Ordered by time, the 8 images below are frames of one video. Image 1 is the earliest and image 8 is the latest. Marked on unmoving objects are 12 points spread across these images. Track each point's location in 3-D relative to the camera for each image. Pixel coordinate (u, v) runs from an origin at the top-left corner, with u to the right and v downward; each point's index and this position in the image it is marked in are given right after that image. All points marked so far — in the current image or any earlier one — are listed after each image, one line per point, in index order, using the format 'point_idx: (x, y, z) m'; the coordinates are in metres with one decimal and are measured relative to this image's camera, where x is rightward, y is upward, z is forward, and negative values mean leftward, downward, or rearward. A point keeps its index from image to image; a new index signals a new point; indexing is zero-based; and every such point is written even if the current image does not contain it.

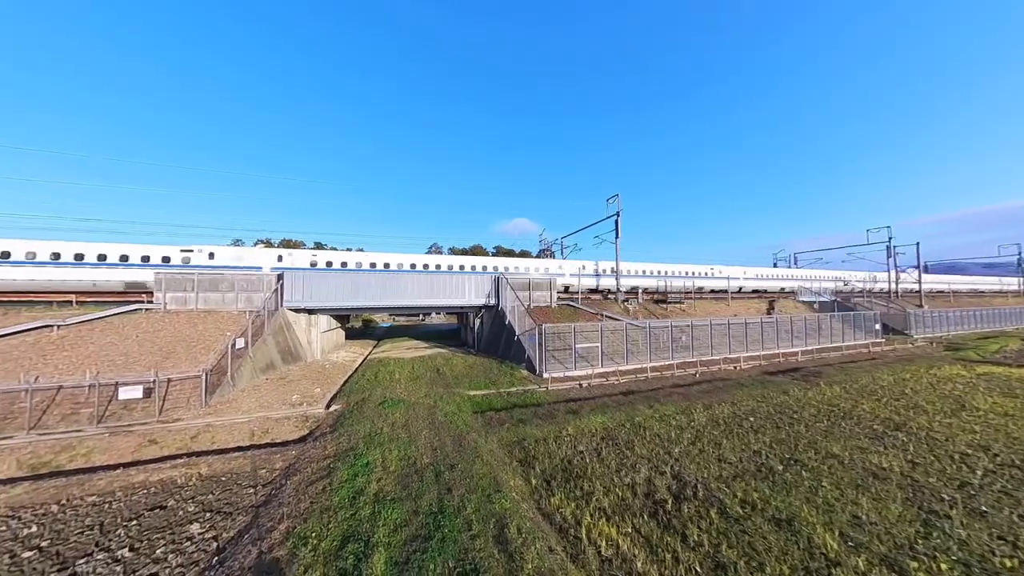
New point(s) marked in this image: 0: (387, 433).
0: (-4.6, -5.0, +9.1) m
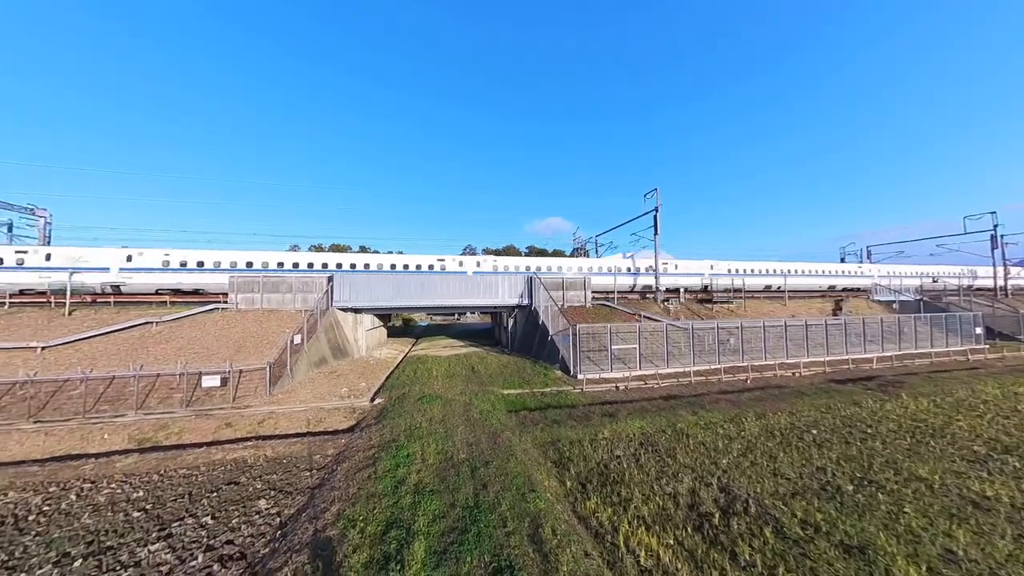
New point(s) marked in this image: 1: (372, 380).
0: (-3.5, -5.1, +9.9) m
1: (-8.9, -5.6, +16.9) m
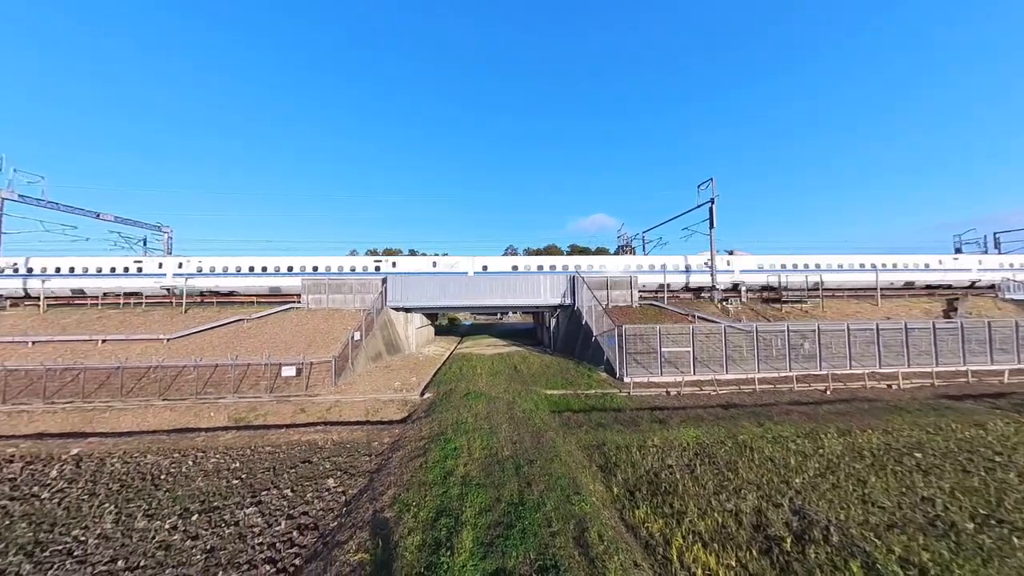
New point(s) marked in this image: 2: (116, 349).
0: (-1.5, -5.2, +11.1) m
1: (-5.8, -5.7, +18.8) m
2: (-24.0, -3.7, +17.3) m
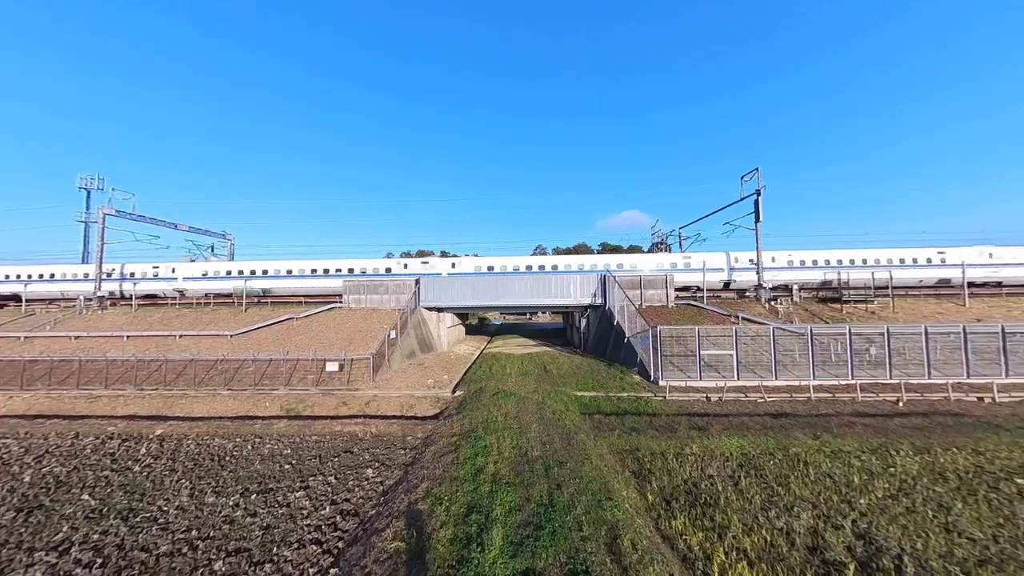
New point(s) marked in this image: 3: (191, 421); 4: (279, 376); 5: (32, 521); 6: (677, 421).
0: (-0.4, -5.2, +11.2) m
1: (-4.0, -5.7, +19.3) m
2: (-22.2, -3.8, +19.7) m
3: (-15.3, -6.2, +13.3) m
4: (-13.3, -4.9, +16.3) m
5: (-12.9, -6.2, +7.4) m
6: (+6.2, -5.0, +10.7) m
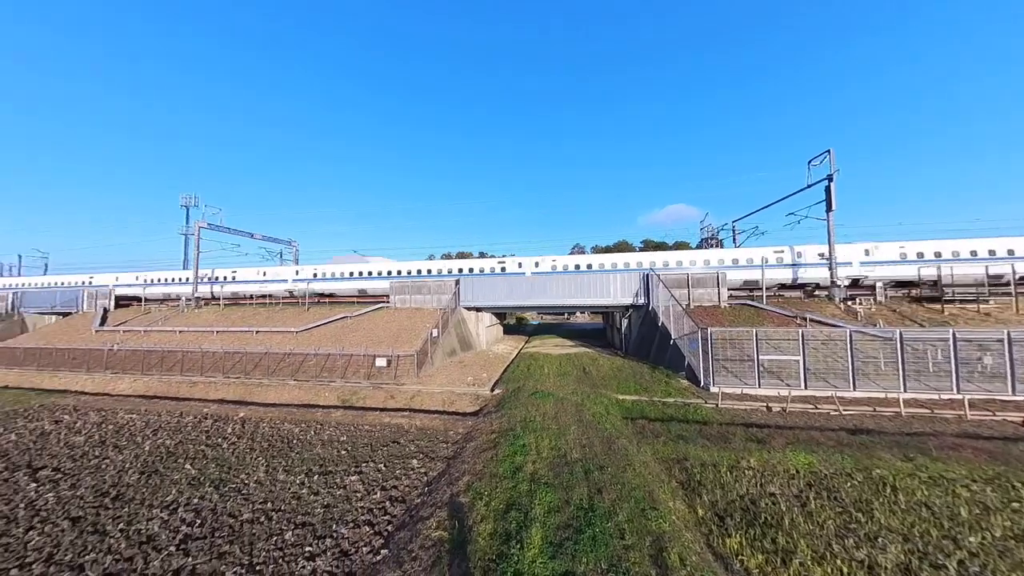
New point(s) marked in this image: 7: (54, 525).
0: (+1.2, -5.2, +11.6) m
1: (-1.3, -5.8, +20.1) m
2: (-19.4, -3.9, +22.7) m
3: (-13.3, -6.4, +15.6) m
4: (-11.0, -5.0, +18.3) m
5: (-11.7, -6.3, +9.3) m
6: (+7.6, -5.0, +10.2) m
7: (-12.2, -6.2, +7.6) m
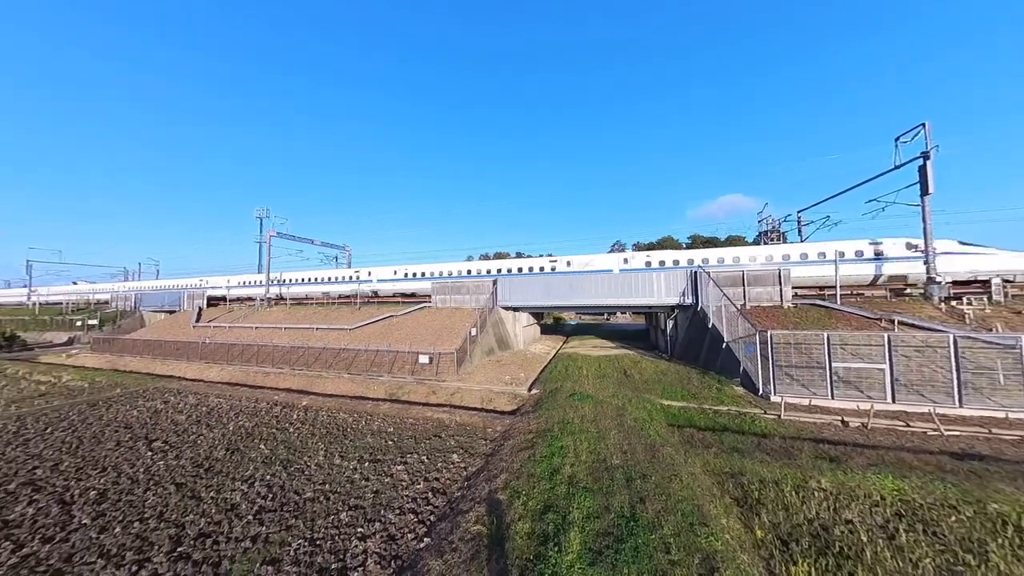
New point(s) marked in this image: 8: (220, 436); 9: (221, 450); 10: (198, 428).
0: (+2.5, -5.3, +11.4) m
1: (+1.2, -5.9, +20.2) m
2: (-16.4, -4.1, +25.1) m
3: (-11.3, -6.5, +17.2) m
4: (-8.7, -5.2, +19.6) m
5: (-10.5, -6.5, +10.9) m
6: (+8.8, -5.0, +9.2) m
7: (-11.3, -6.4, +9.2) m
8: (-13.0, -6.6, +12.8) m
9: (-11.7, -6.5, +11.5) m
10: (-15.0, -6.6, +13.6) m
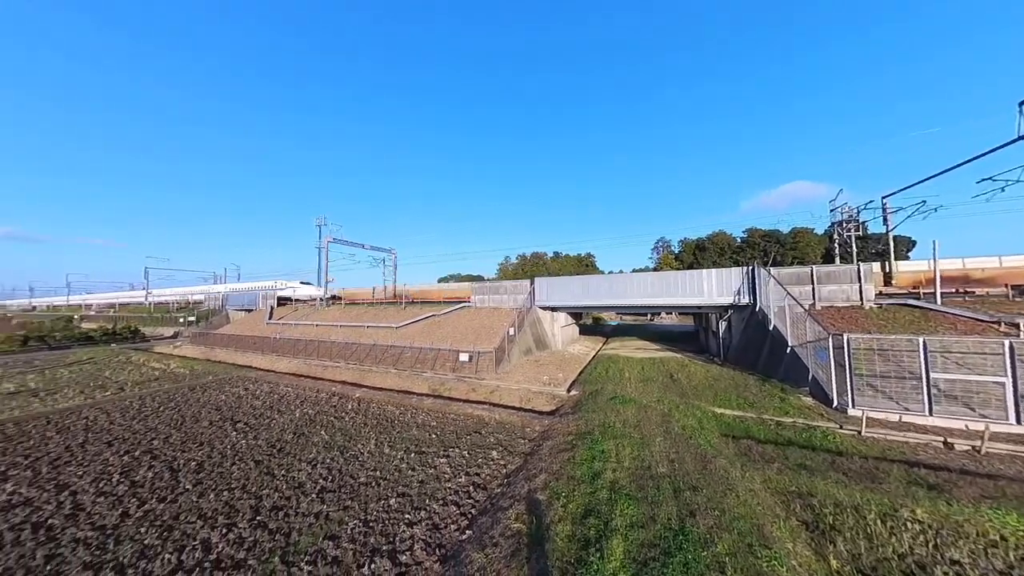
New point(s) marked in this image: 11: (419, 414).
0: (+4.2, -5.4, +11.2) m
1: (+4.0, -5.9, +20.0) m
2: (-12.8, -4.3, +27.2) m
3: (-8.7, -6.6, +18.7) m
4: (-5.8, -5.3, +20.7) m
5: (-8.8, -6.6, +12.3) m
6: (+10.1, -5.0, +8.2) m
7: (-9.7, -6.5, +10.7) m
8: (-11.0, -6.7, +14.6) m
9: (-9.9, -6.6, +13.1) m
10: (-12.9, -6.8, +15.6) m
11: (-4.6, -6.6, +15.0) m
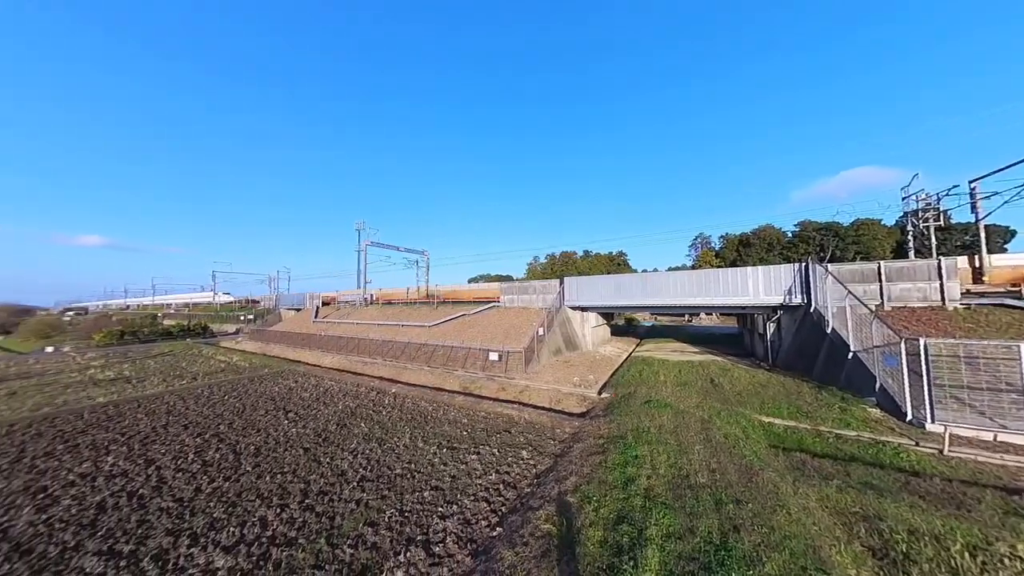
0: (+5.4, -5.4, +10.8) m
1: (+6.0, -5.9, +19.6) m
2: (-10.0, -4.3, +28.4) m
3: (-6.8, -6.7, +19.6) m
4: (-3.7, -5.3, +21.3) m
5: (-7.5, -6.6, +13.2) m
6: (+10.9, -5.0, +7.2) m
7: (-8.6, -6.6, +11.7) m
8: (-9.5, -6.8, +15.7) m
9: (-8.5, -6.7, +14.1) m
10: (-11.2, -6.8, +16.9) m
11: (-3.0, -6.6, +15.5) m
